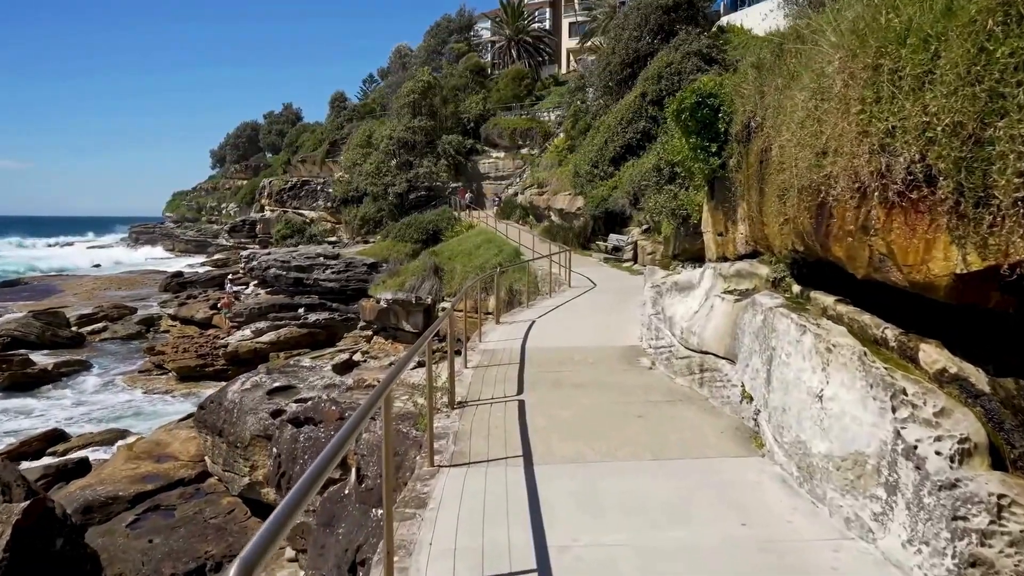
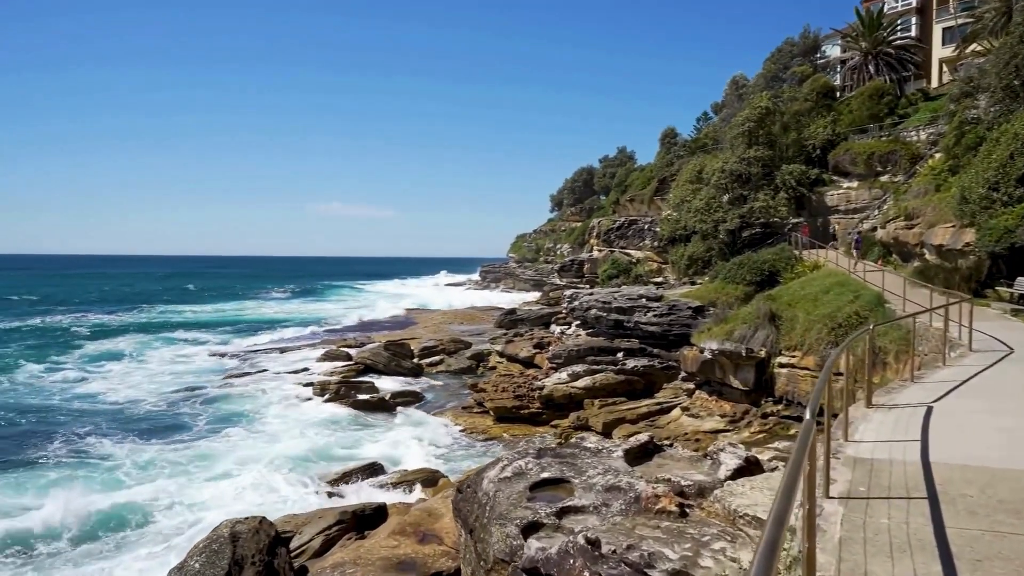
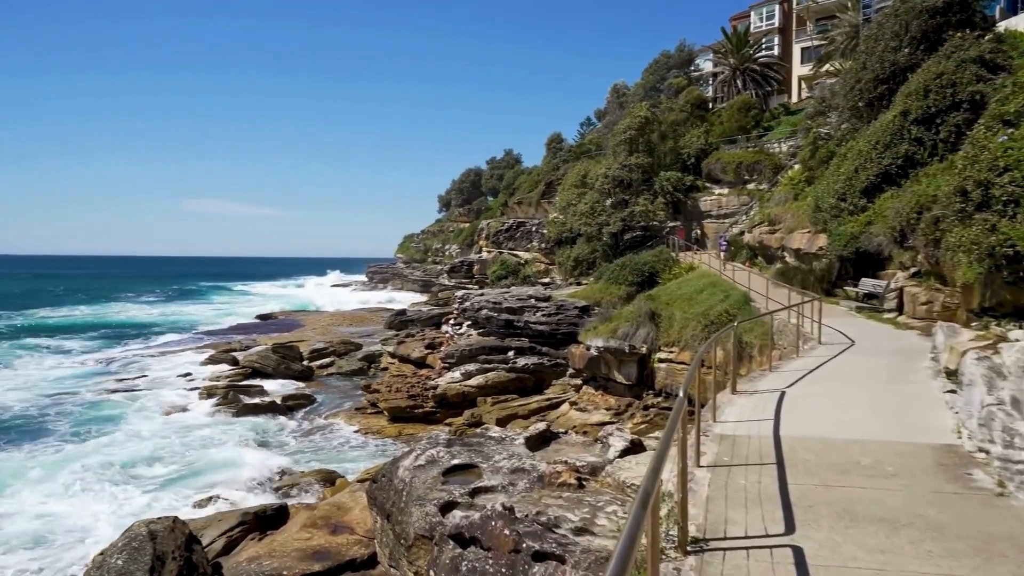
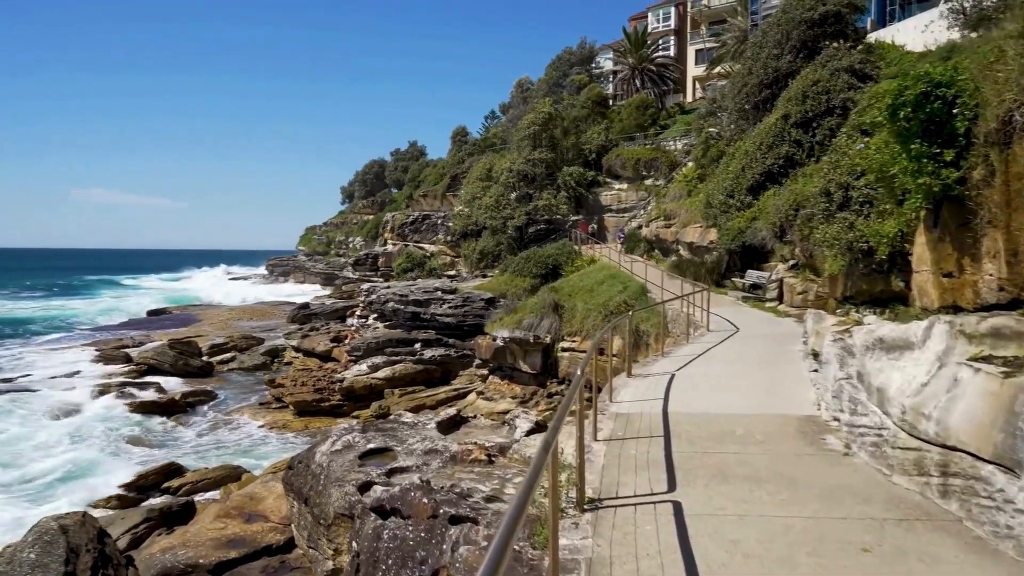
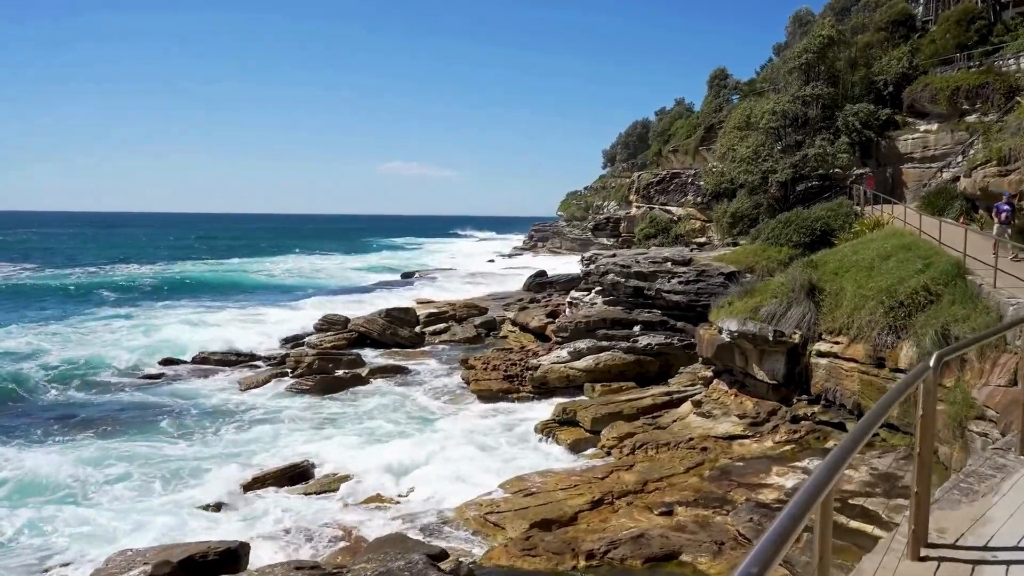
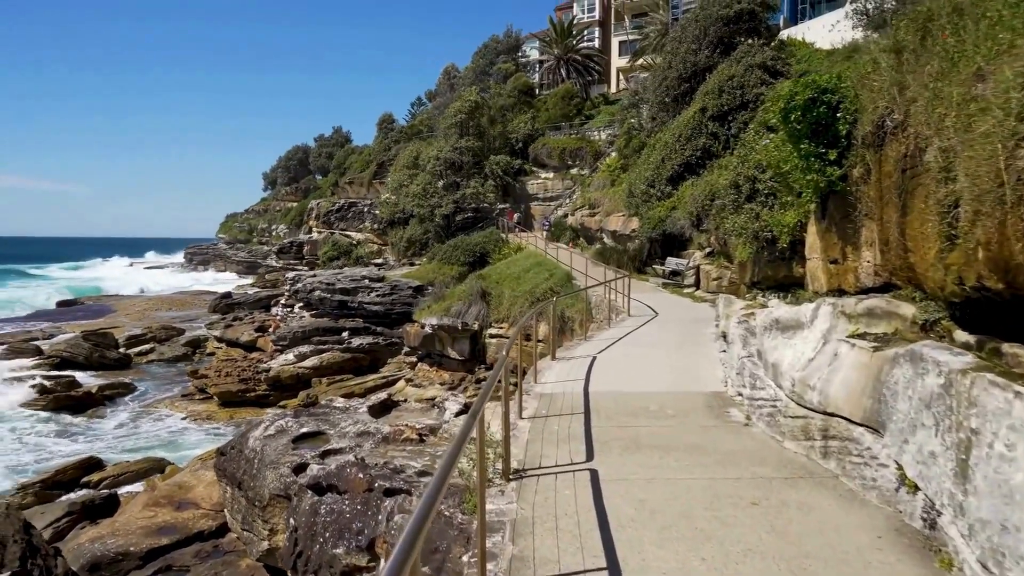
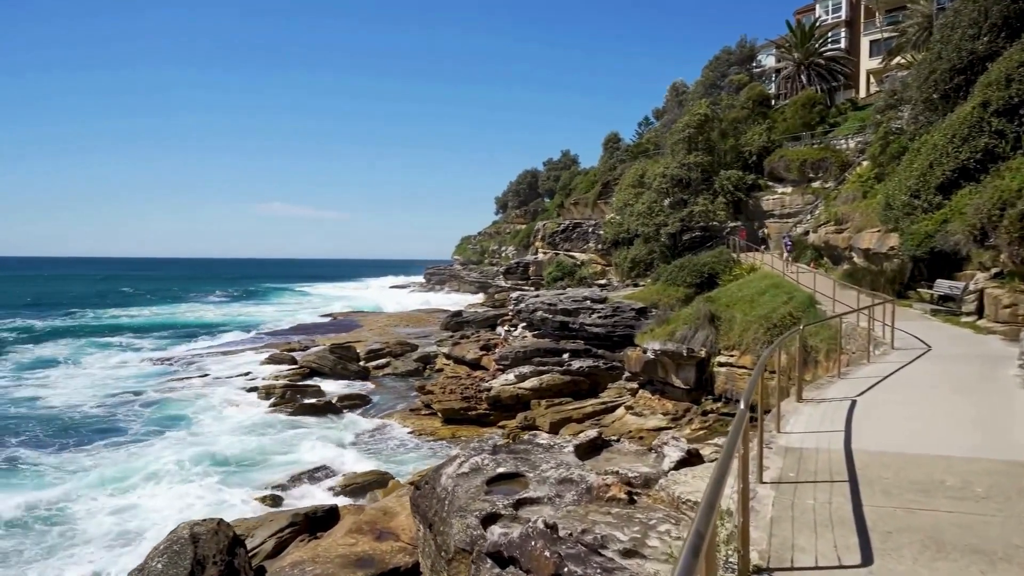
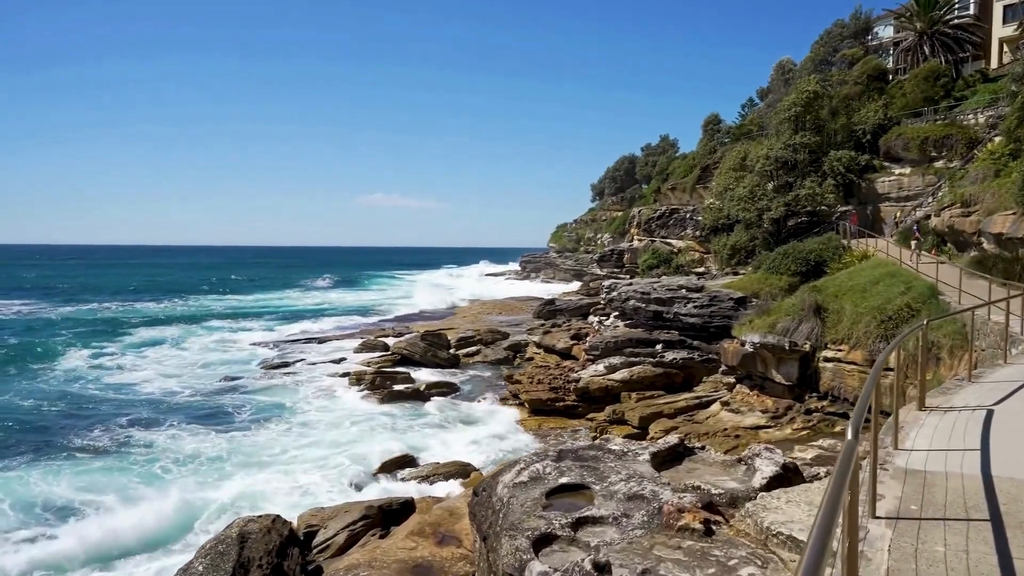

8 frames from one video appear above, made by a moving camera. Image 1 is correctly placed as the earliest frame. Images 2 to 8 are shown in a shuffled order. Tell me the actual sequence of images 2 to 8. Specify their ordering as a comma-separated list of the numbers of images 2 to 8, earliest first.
6, 4, 3, 7, 2, 8, 5
